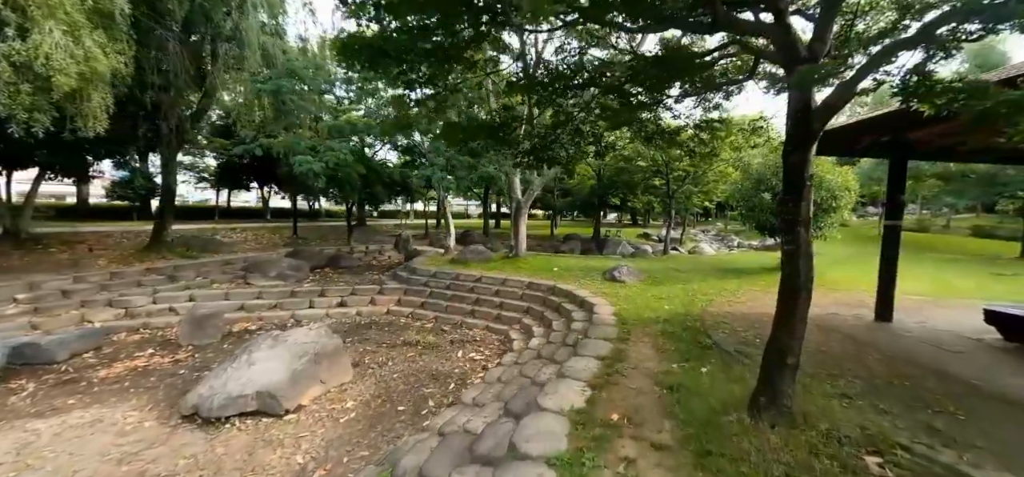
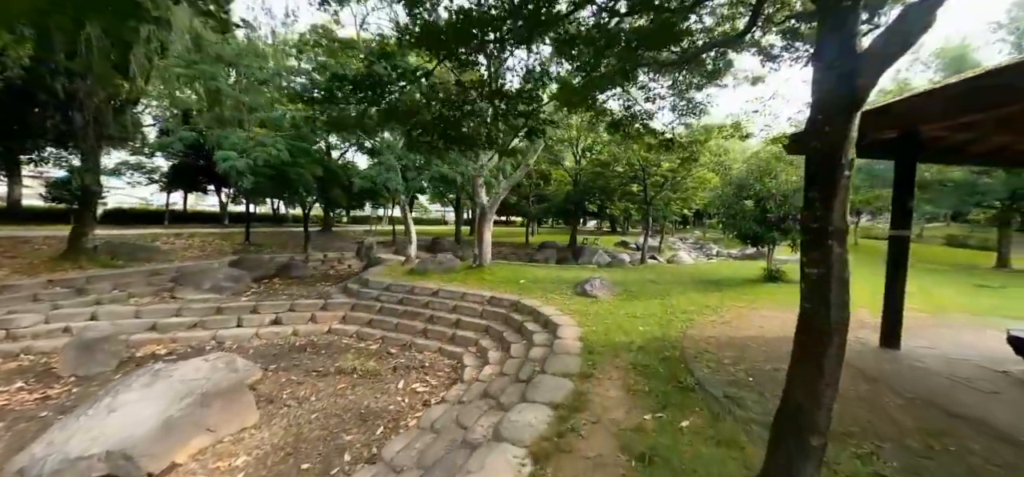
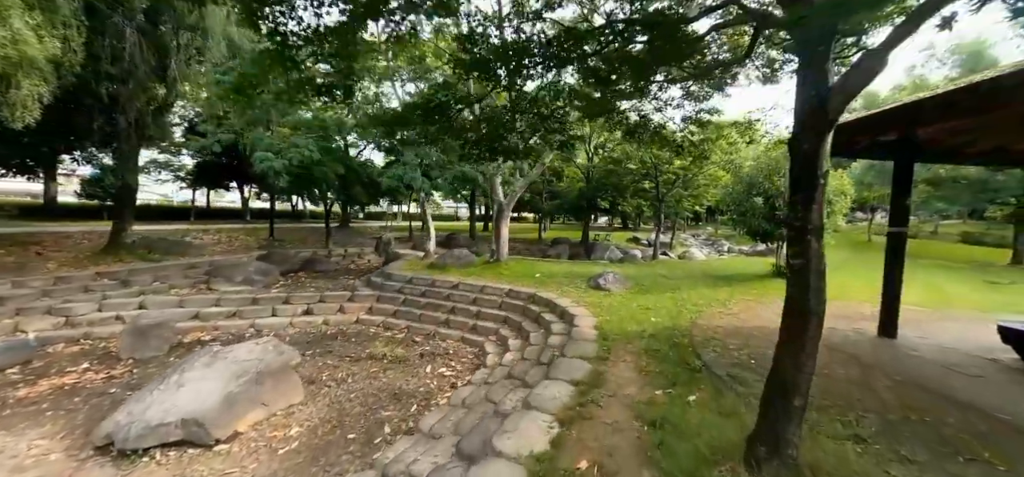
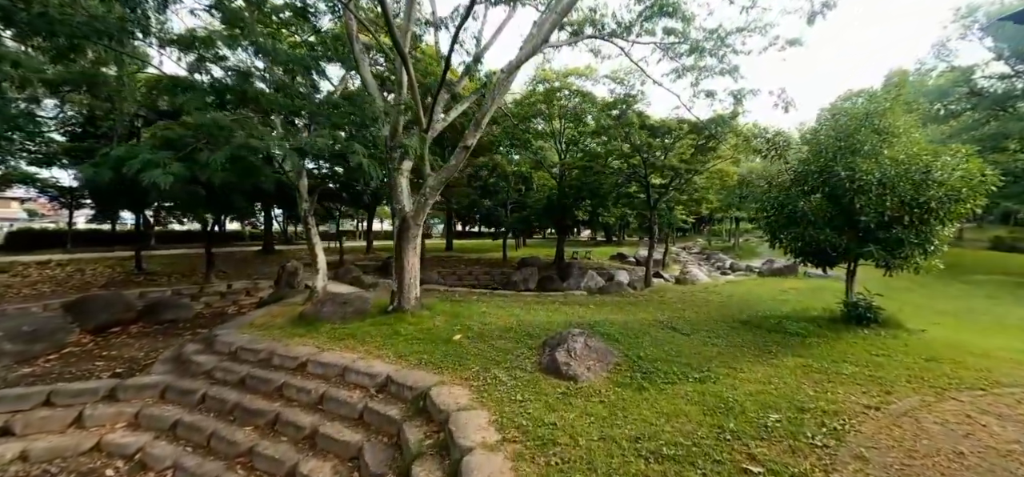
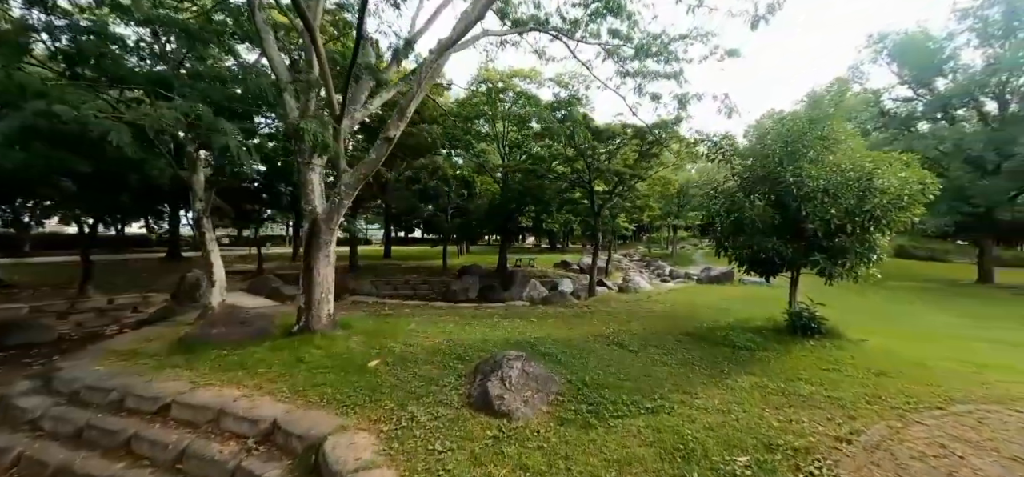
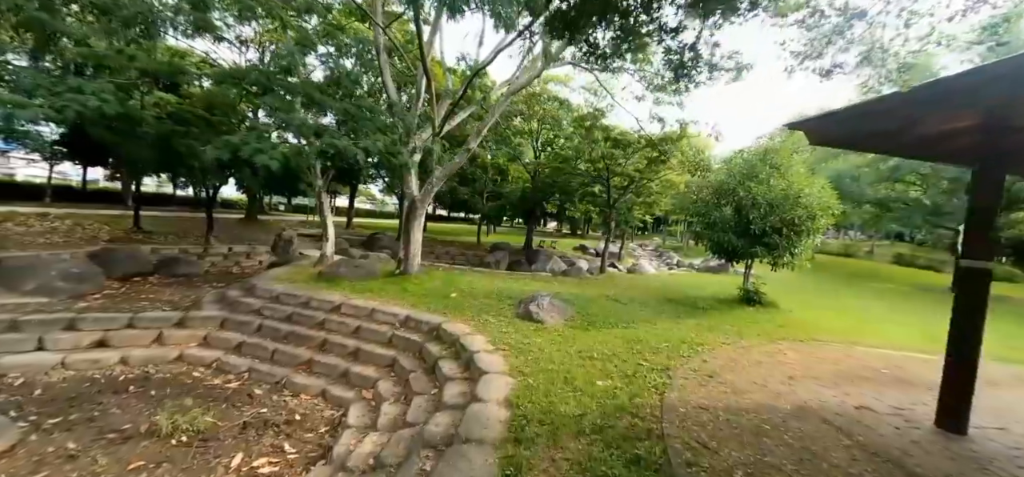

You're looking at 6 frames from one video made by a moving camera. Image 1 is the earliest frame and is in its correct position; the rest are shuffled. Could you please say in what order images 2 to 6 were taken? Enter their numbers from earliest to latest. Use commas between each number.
3, 2, 6, 4, 5
